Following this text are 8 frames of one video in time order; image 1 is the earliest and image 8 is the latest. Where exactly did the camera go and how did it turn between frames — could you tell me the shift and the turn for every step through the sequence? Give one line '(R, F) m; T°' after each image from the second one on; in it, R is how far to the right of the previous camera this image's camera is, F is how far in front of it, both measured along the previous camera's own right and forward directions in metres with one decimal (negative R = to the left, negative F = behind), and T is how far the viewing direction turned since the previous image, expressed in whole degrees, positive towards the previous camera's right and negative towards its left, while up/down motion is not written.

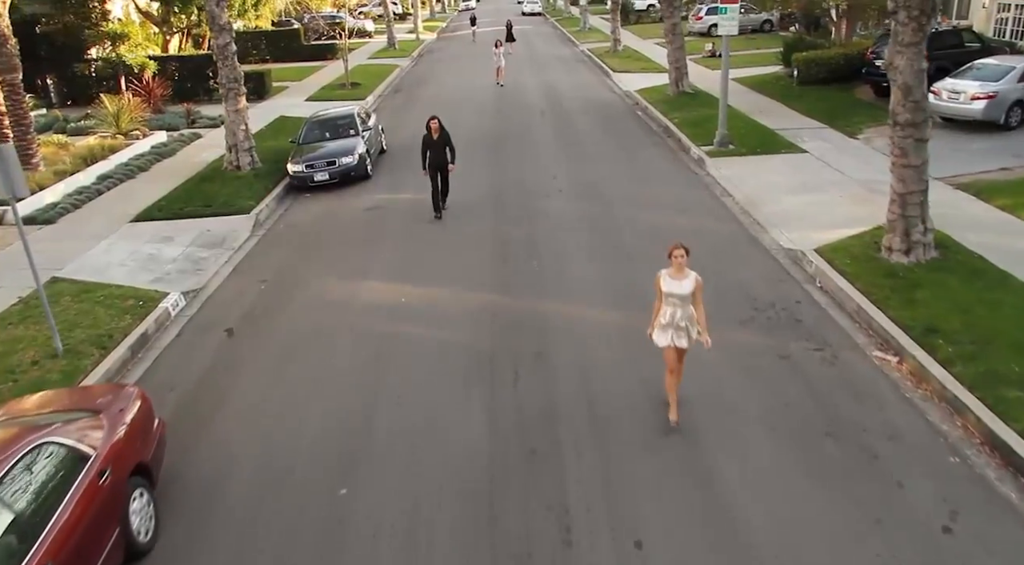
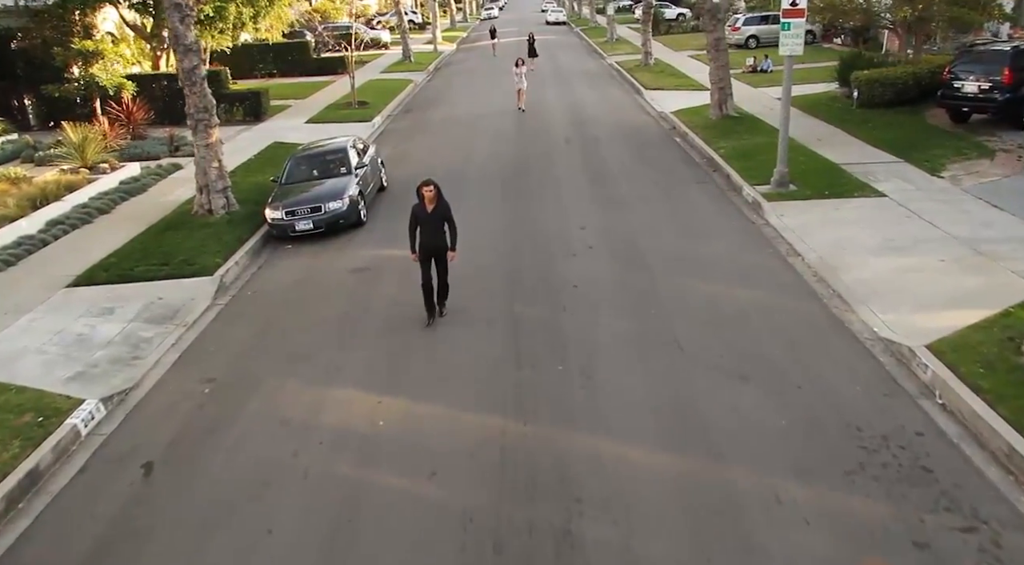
(0.0, +2.4) m; -2°
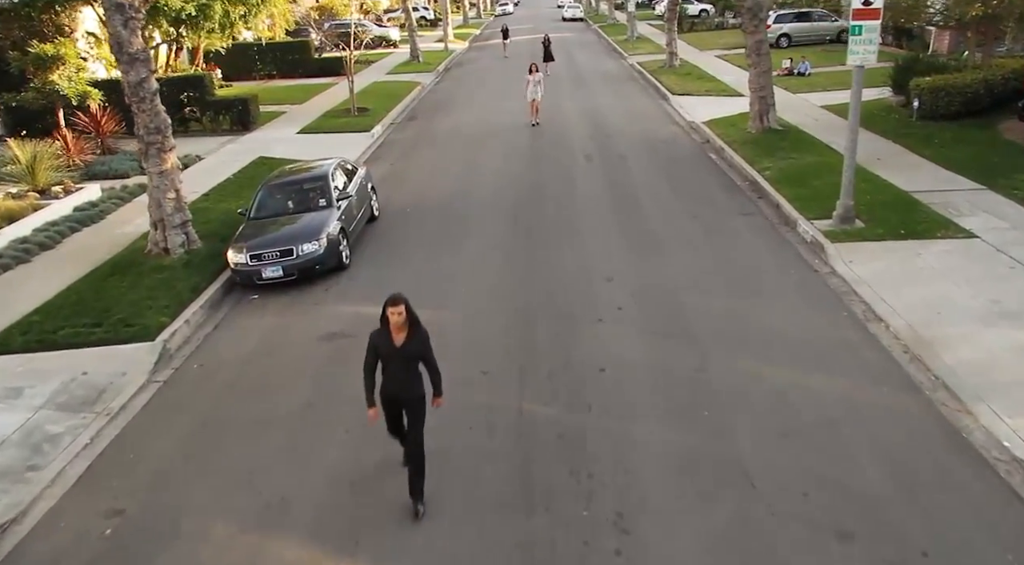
(0.0, +2.1) m; -1°
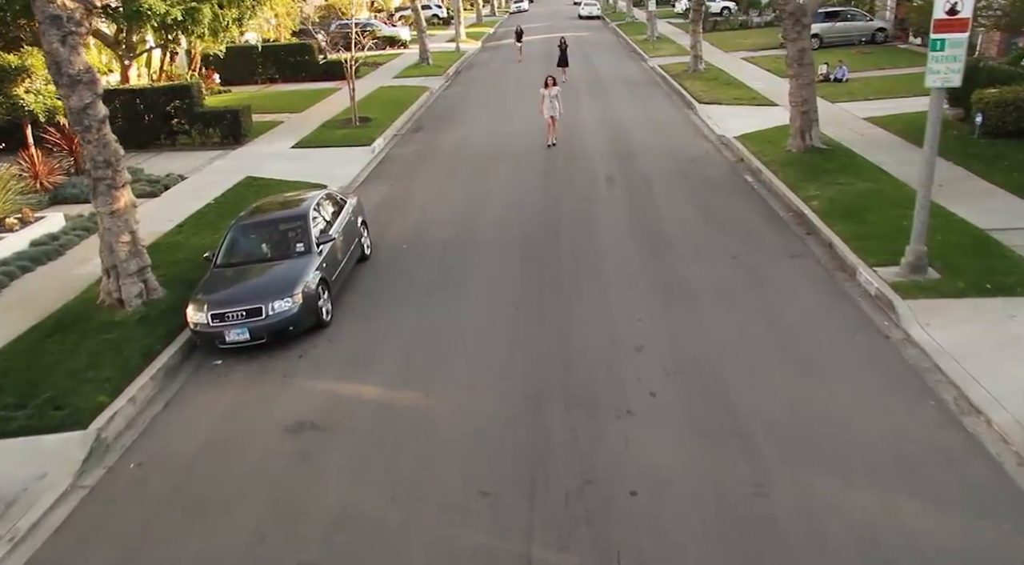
(0.0, +1.6) m; -1°
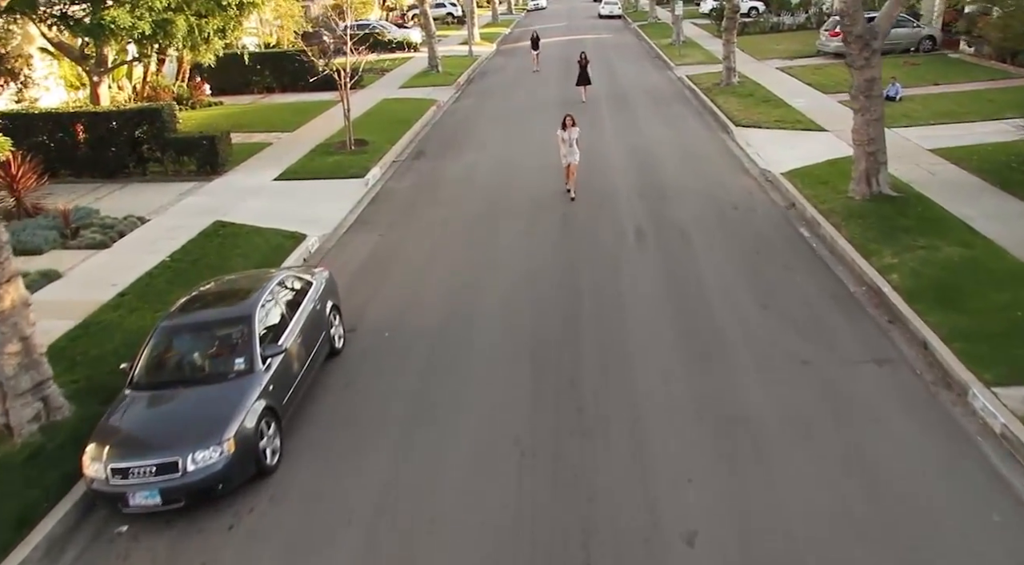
(+0.1, +2.3) m; -1°
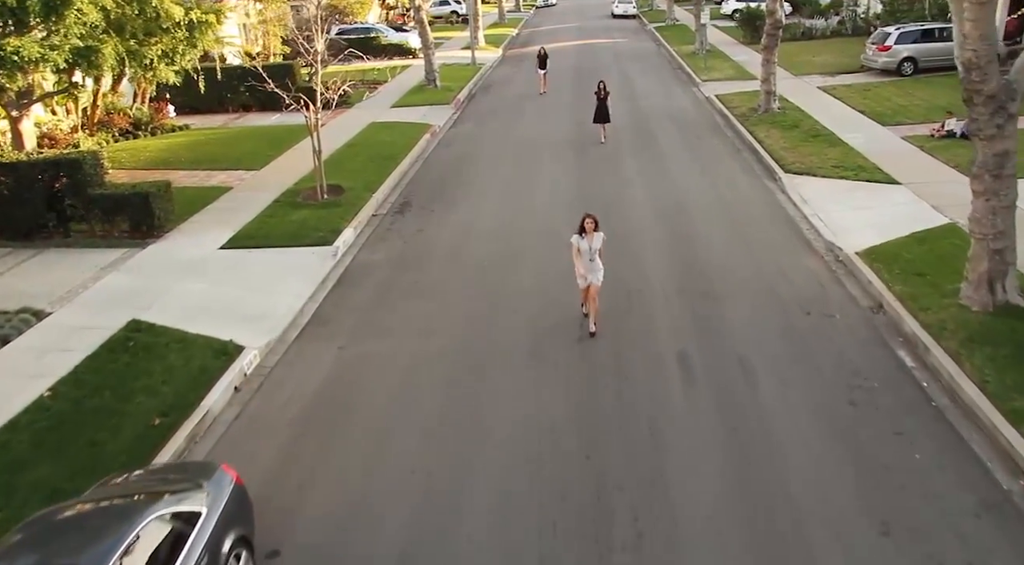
(+0.1, +3.2) m; 0°
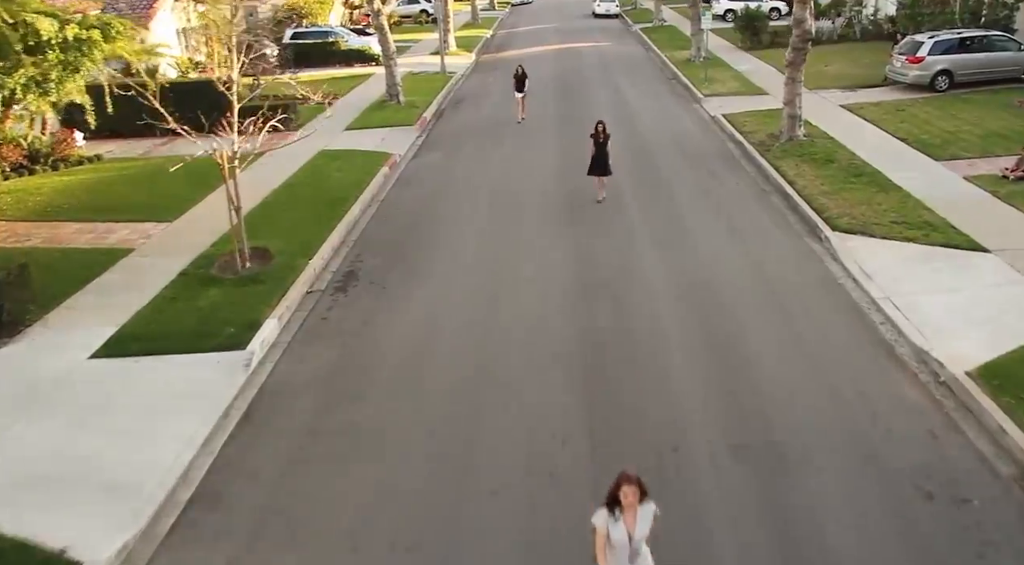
(0.0, +3.5) m; +2°
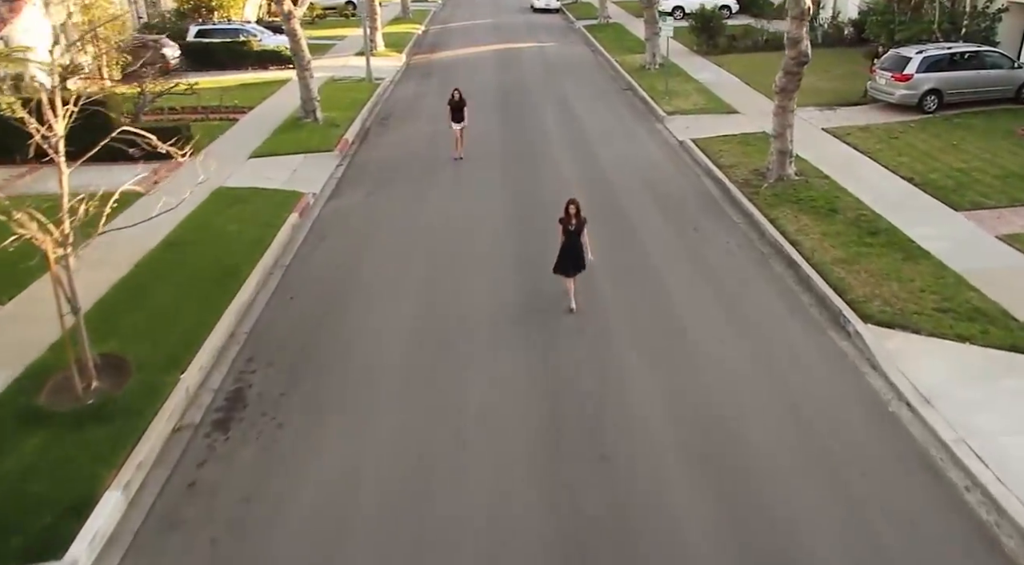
(-0.1, +3.1) m; +5°
